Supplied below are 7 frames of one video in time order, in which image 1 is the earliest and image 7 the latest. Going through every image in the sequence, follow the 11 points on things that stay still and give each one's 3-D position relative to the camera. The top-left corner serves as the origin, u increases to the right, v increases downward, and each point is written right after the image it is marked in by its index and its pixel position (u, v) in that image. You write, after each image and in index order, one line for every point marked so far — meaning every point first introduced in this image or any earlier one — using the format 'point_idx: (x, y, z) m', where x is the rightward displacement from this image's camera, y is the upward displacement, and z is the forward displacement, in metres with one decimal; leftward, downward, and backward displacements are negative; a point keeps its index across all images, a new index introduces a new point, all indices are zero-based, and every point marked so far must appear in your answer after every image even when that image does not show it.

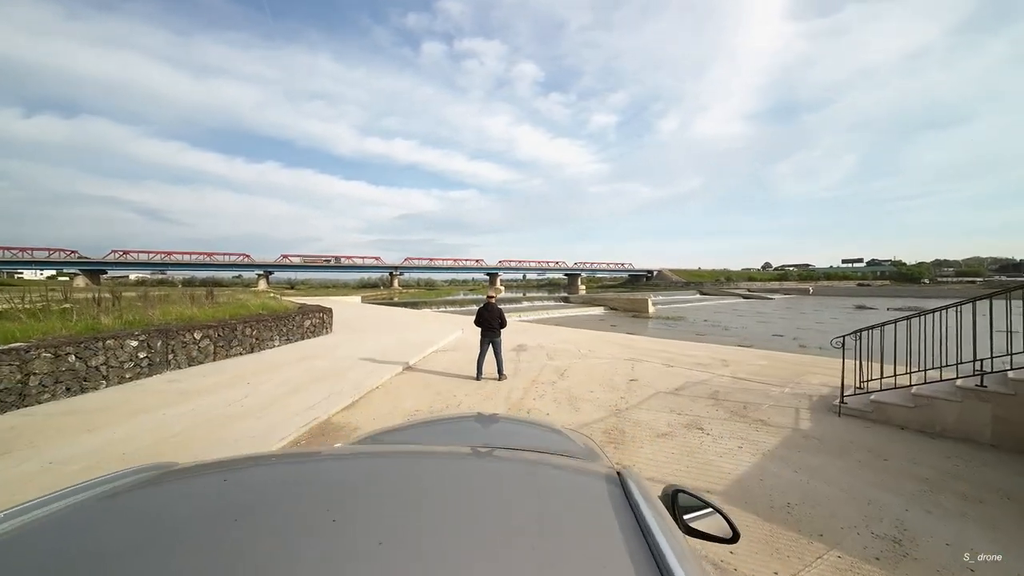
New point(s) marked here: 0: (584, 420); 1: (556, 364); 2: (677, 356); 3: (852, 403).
0: (+0.6, -1.1, +3.0) m
1: (+0.7, -1.1, +5.2) m
2: (+2.8, -1.2, +5.9) m
3: (+3.0, -1.0, +3.1) m
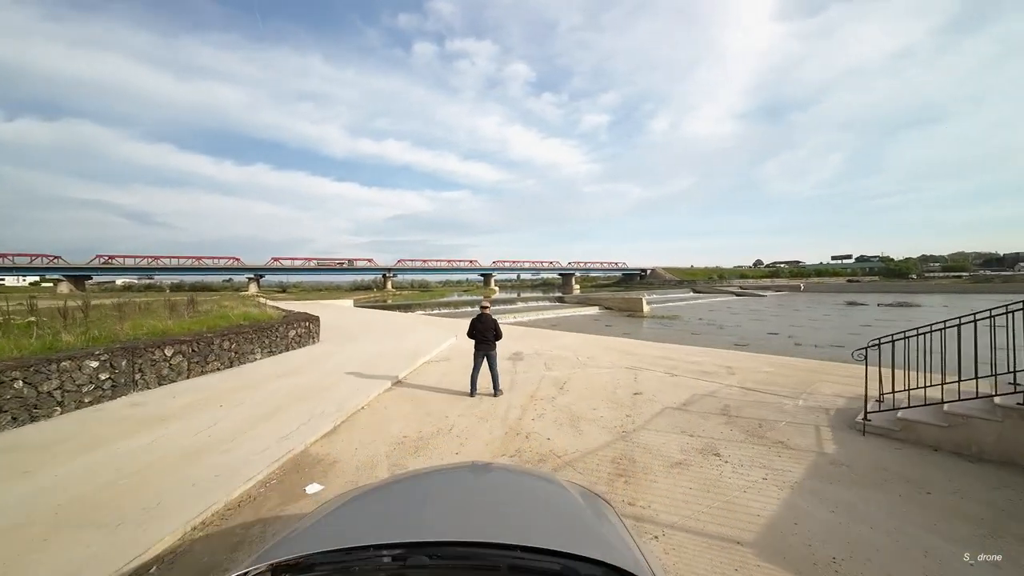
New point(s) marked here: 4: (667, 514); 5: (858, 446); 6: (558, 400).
0: (+0.6, -1.2, +2.7) m
1: (+0.6, -1.2, +5.0) m
2: (+2.7, -1.2, +5.7) m
3: (+3.0, -1.1, +2.9) m
4: (+0.8, -1.2, +1.9) m
5: (+2.6, -1.2, +2.7) m
6: (+0.5, -1.2, +3.9) m
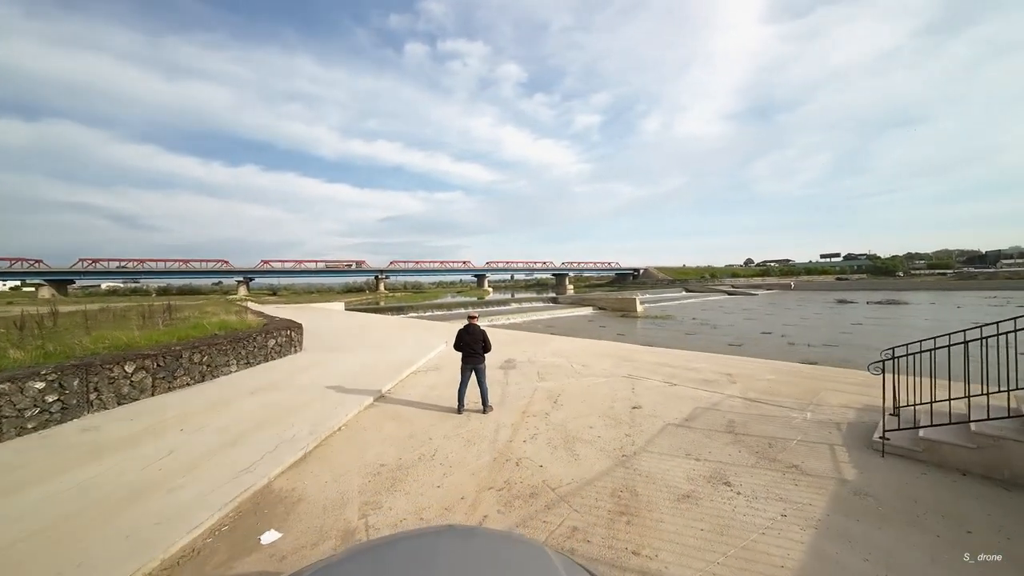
0: (+0.5, -1.3, +2.5) m
1: (+0.5, -1.3, +4.7) m
2: (+2.6, -1.3, +5.5) m
3: (+2.9, -1.2, +2.7) m
4: (+0.8, -1.3, +1.7) m
5: (+2.5, -1.3, +2.4) m
6: (+0.4, -1.3, +3.6) m
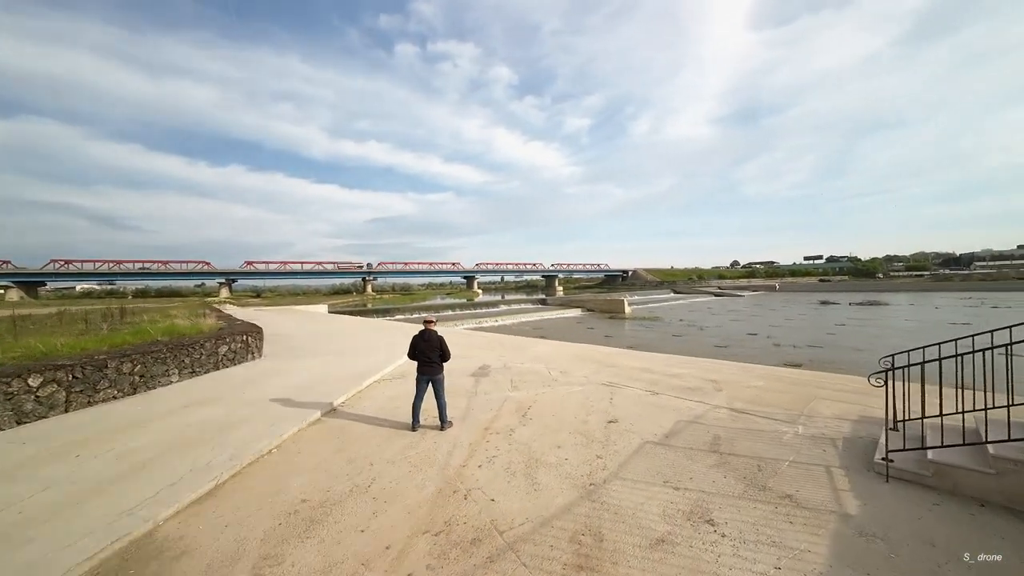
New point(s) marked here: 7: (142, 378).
0: (+0.2, -1.3, +2.1) m
1: (+0.1, -1.3, +4.3) m
2: (+2.2, -1.3, +5.1) m
3: (+2.6, -1.2, +2.4) m
4: (+0.5, -1.3, +1.3) m
5: (+2.2, -1.3, +2.1) m
6: (0.0, -1.3, +3.2) m
7: (-4.9, -1.2, +4.6) m
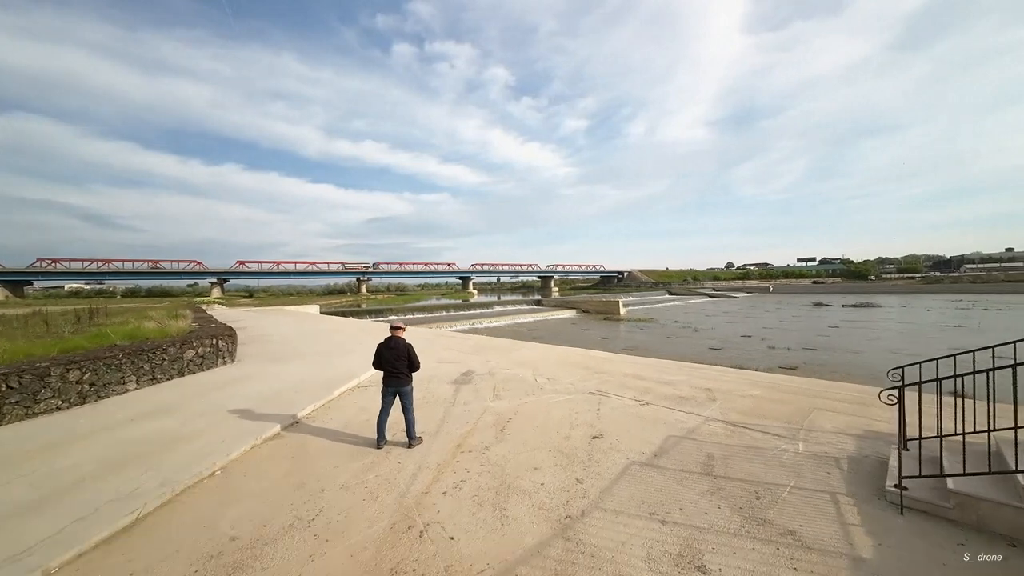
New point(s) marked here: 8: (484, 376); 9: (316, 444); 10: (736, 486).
0: (0.0, -1.3, +1.8) m
1: (-0.1, -1.4, +4.0) m
2: (+1.9, -1.3, +4.8) m
3: (+2.4, -1.2, +2.1) m
4: (+0.3, -1.3, +1.0) m
5: (+2.0, -1.3, +1.8) m
6: (-0.2, -1.4, +2.9) m
7: (-5.1, -1.2, +4.3) m
8: (-0.4, -1.4, +5.6) m
9: (-1.8, -1.4, +3.2) m
10: (+1.5, -1.3, +2.3) m
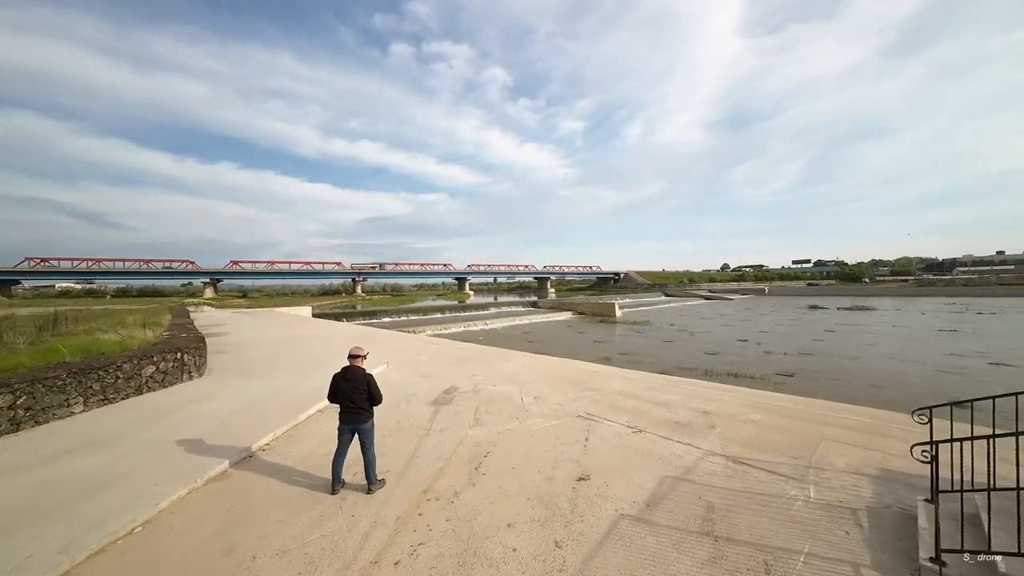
0: (-0.2, -1.5, +1.4) m
1: (-0.3, -1.5, +3.6) m
2: (+1.7, -1.5, +4.5) m
3: (+2.2, -1.4, +1.7) m
4: (+0.1, -1.5, +0.6) m
5: (+1.8, -1.5, +1.5) m
6: (-0.4, -1.5, +2.5) m
7: (-5.3, -1.4, +3.9) m
8: (-0.7, -1.6, +5.2) m
9: (-2.0, -1.6, +2.8) m
10: (+1.3, -1.5, +2.0) m
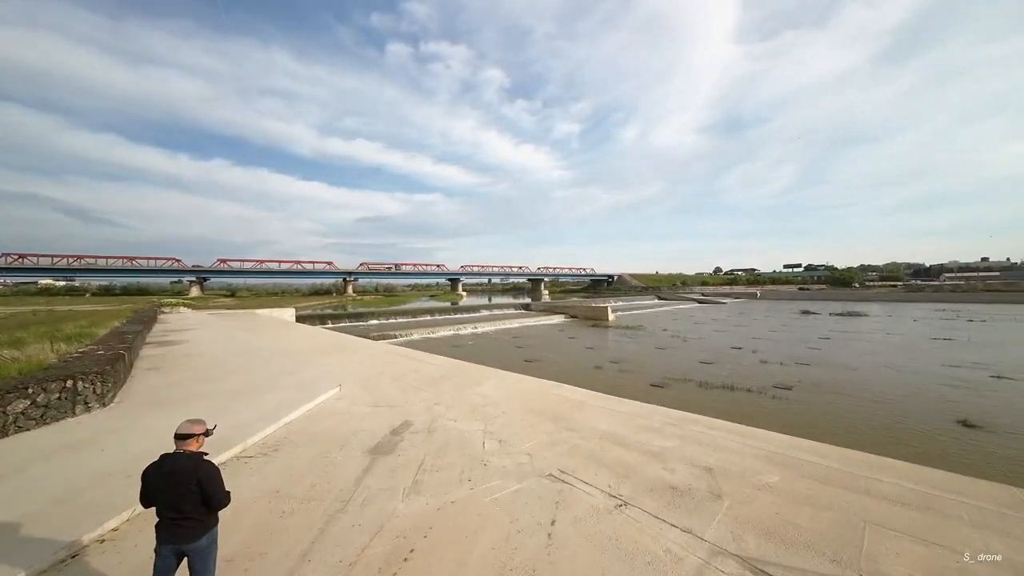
0: (-0.6, -1.7, +0.5) m
1: (-0.8, -1.8, +2.7) m
2: (+1.2, -1.8, +3.6) m
3: (+1.8, -1.6, +0.9) m
4: (-0.3, -1.7, -0.3) m
5: (+1.4, -1.7, +0.6) m
6: (-0.8, -1.7, +1.6) m
7: (-5.8, -1.5, +2.9) m
8: (-1.1, -1.8, +4.3) m
9: (-2.4, -1.8, +1.8) m
10: (+0.9, -1.7, +1.1) m
